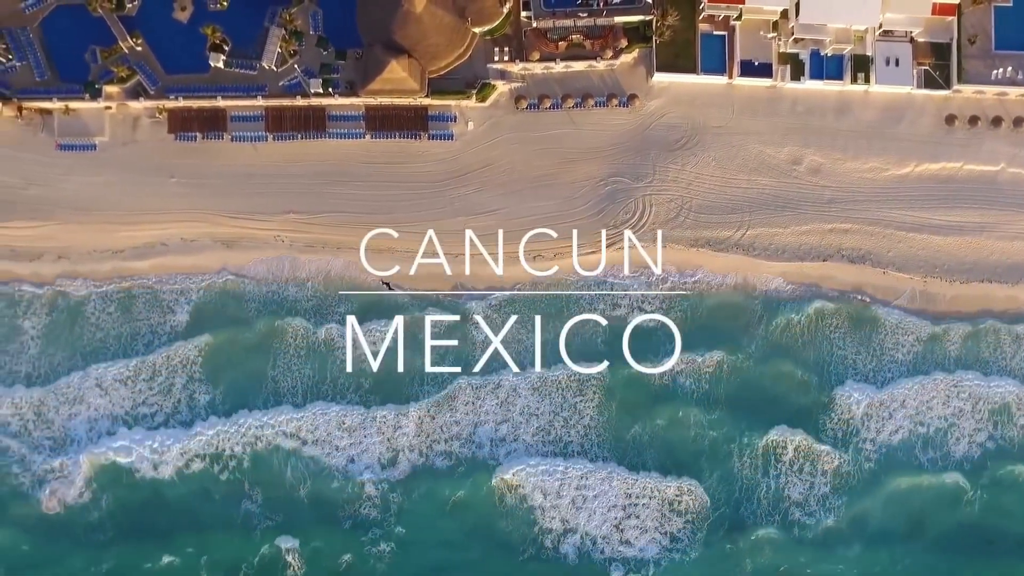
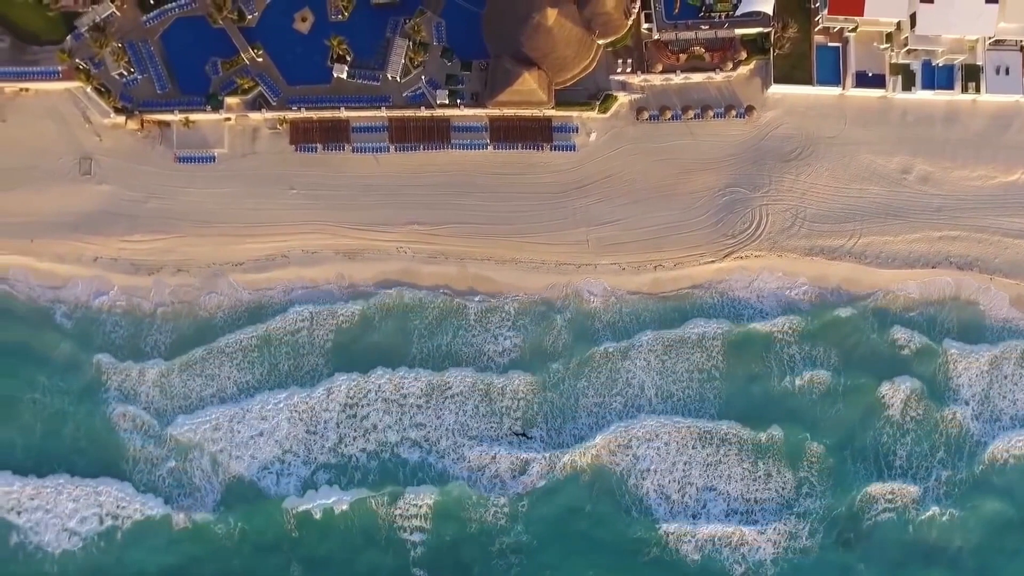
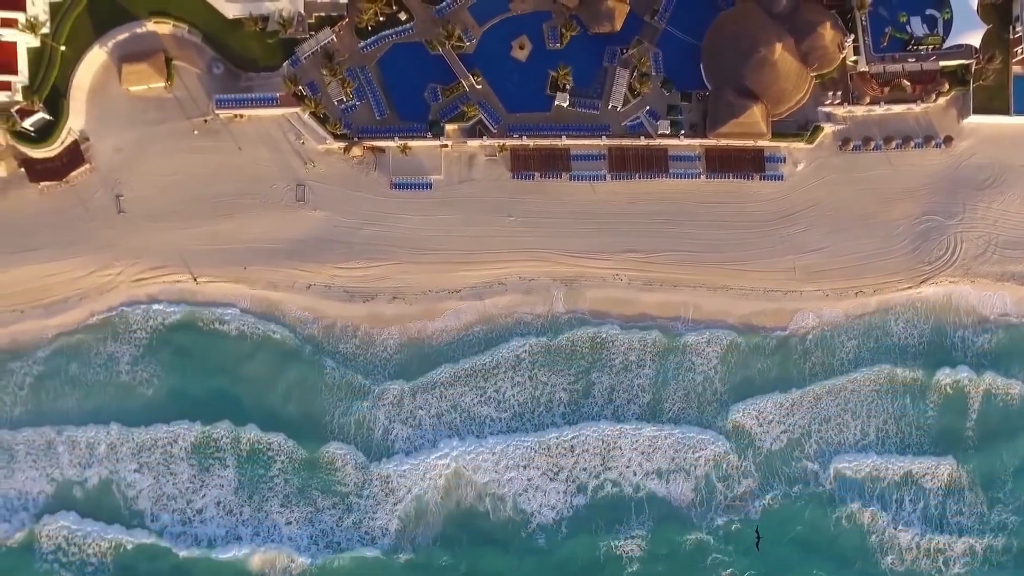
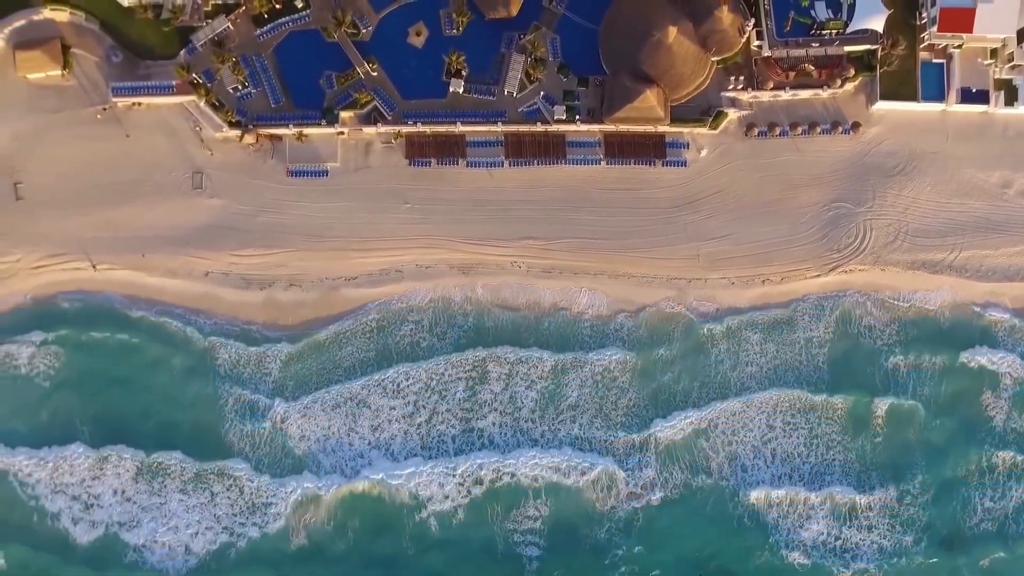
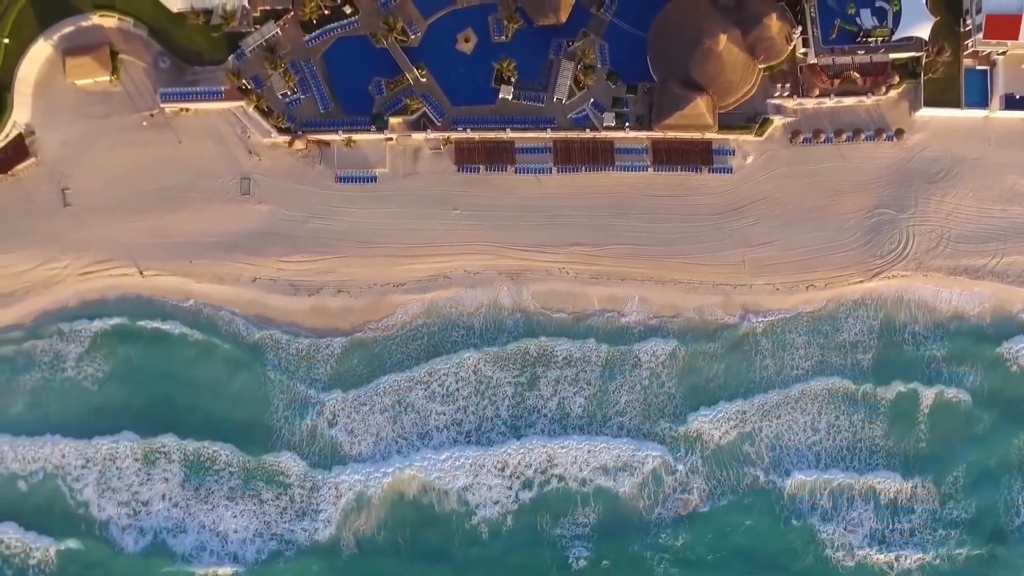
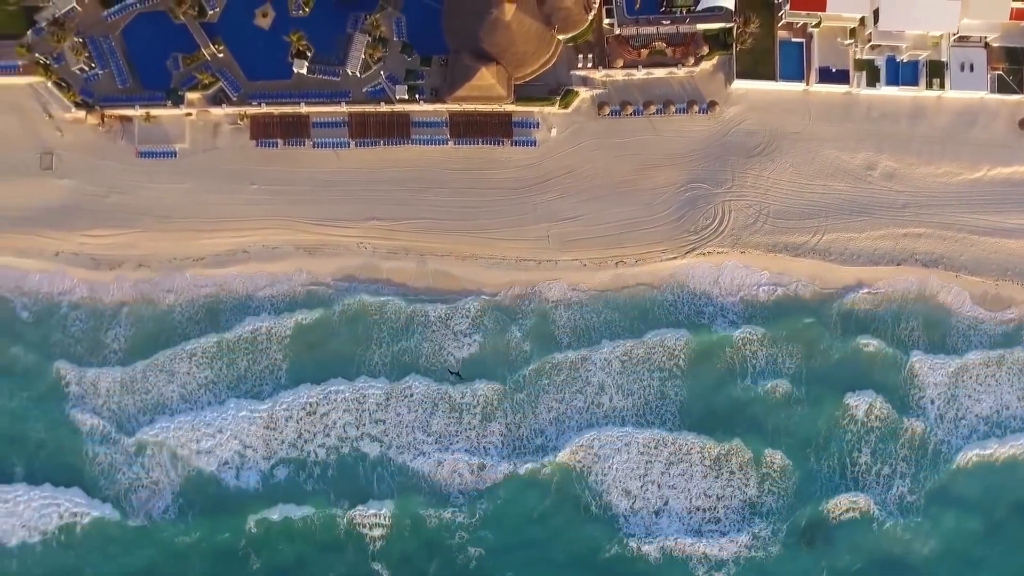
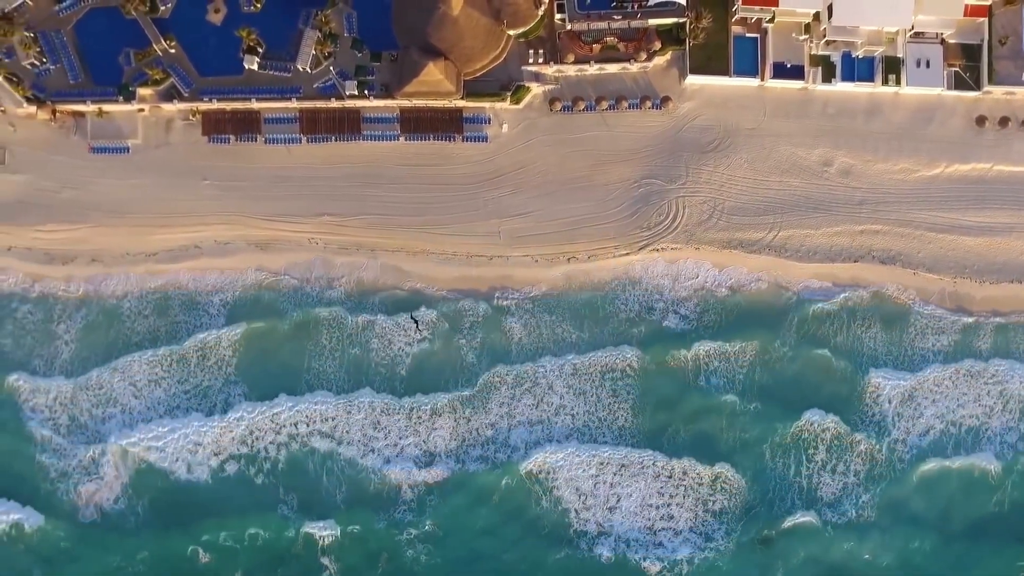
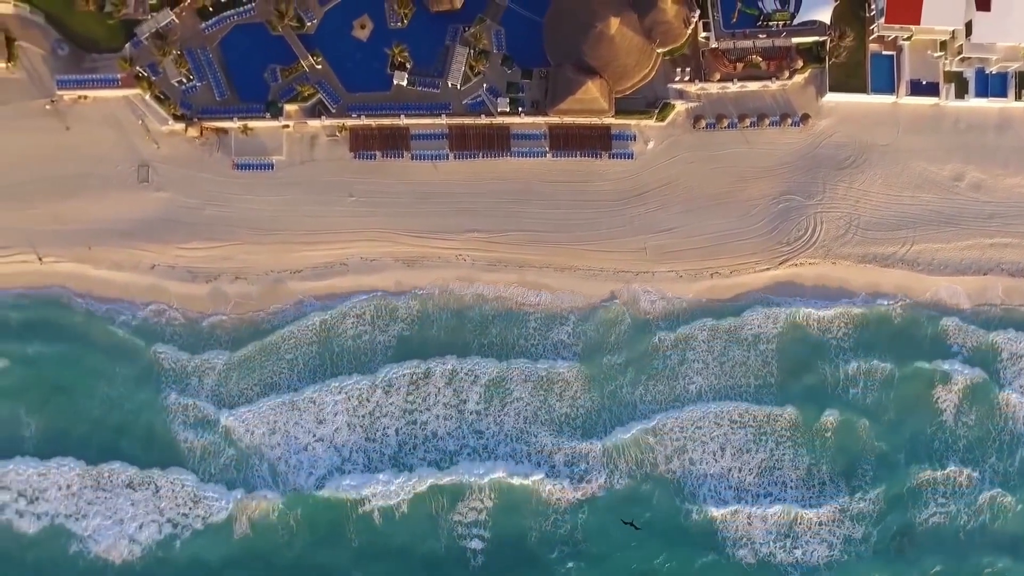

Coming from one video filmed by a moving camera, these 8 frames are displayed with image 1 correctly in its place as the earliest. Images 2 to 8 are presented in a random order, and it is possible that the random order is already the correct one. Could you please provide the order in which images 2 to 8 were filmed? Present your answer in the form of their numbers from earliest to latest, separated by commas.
7, 6, 2, 8, 4, 5, 3
